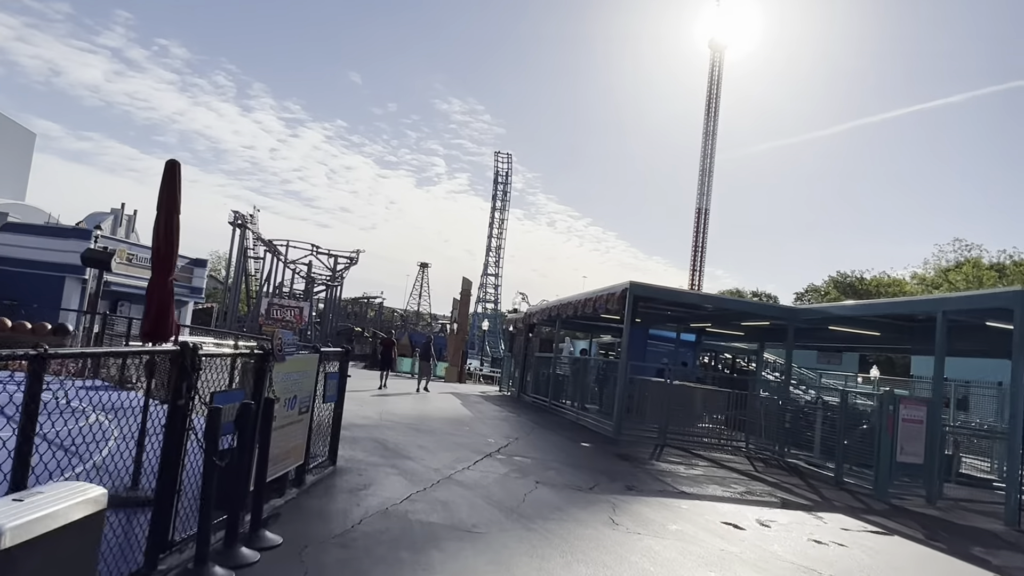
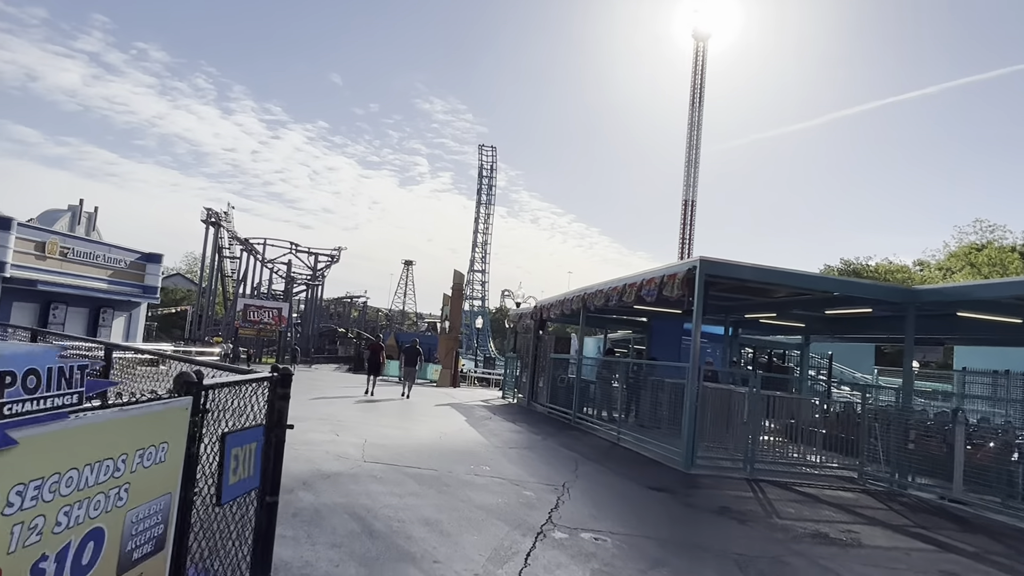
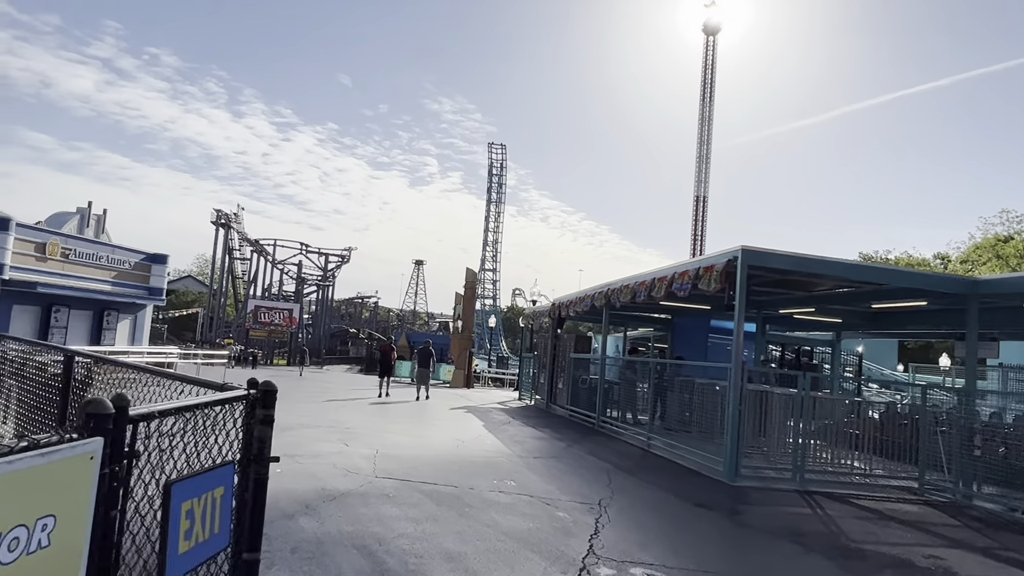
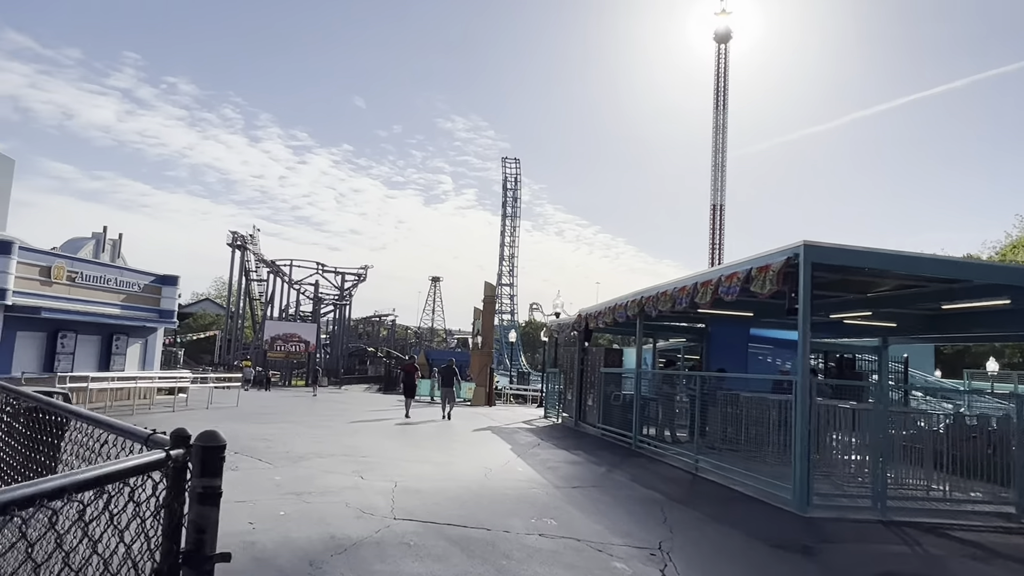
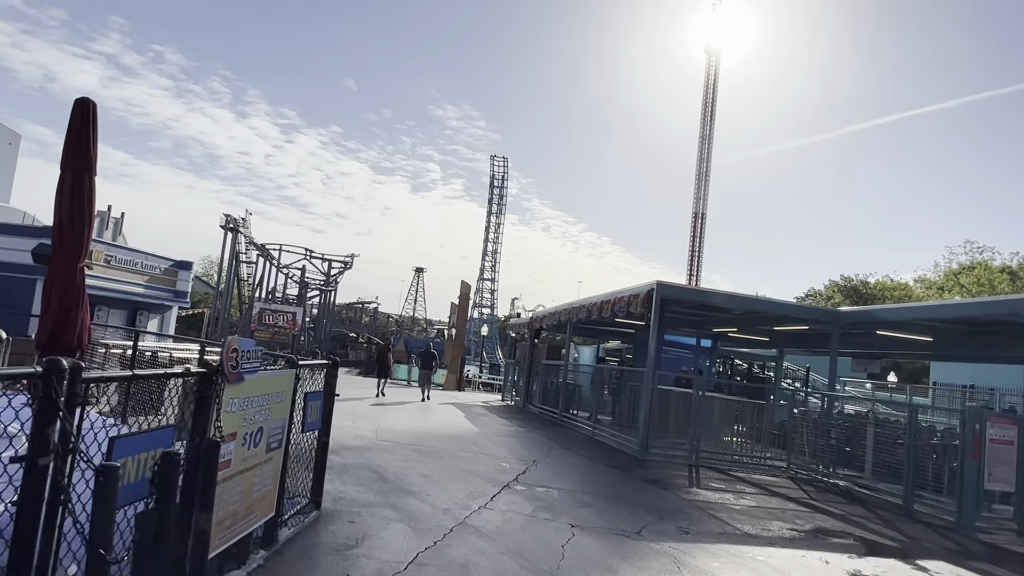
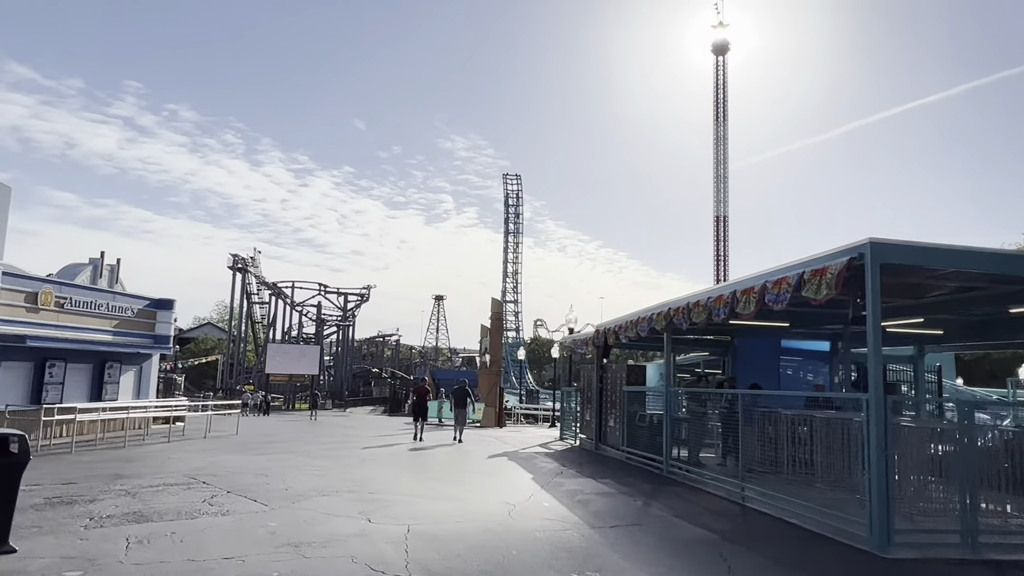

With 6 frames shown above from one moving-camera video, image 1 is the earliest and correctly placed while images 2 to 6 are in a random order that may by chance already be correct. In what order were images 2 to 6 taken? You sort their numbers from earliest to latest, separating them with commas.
5, 2, 3, 4, 6
